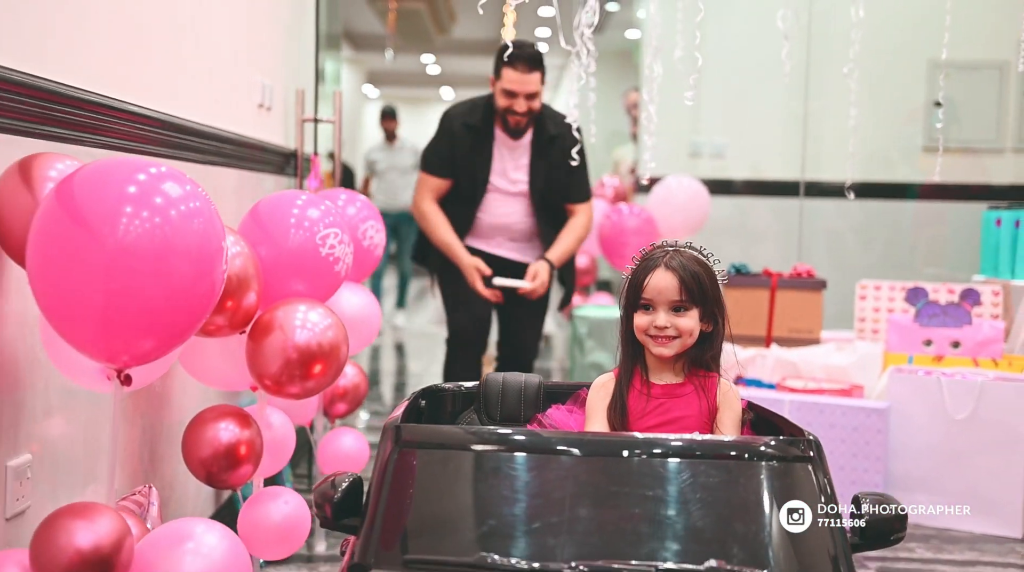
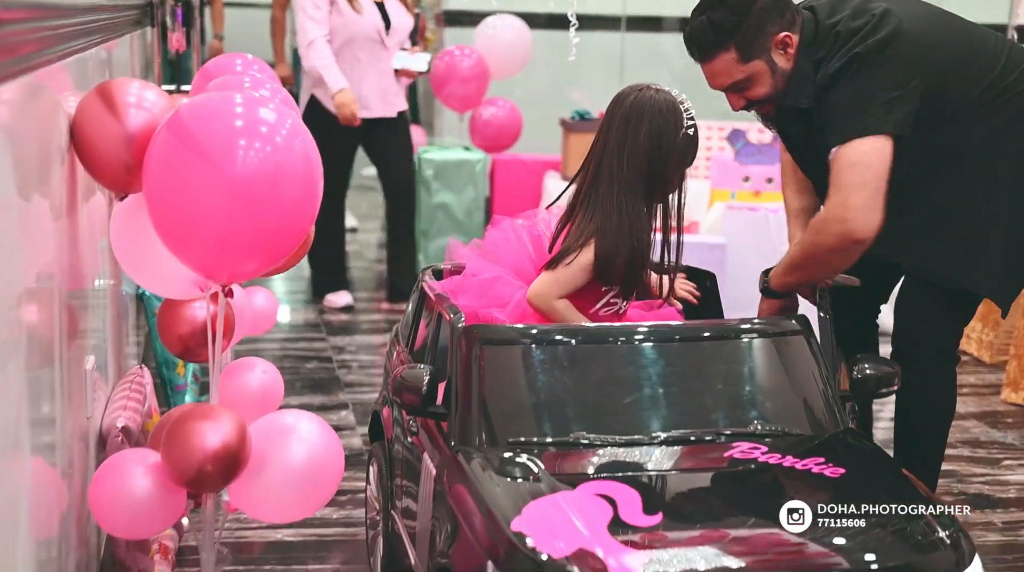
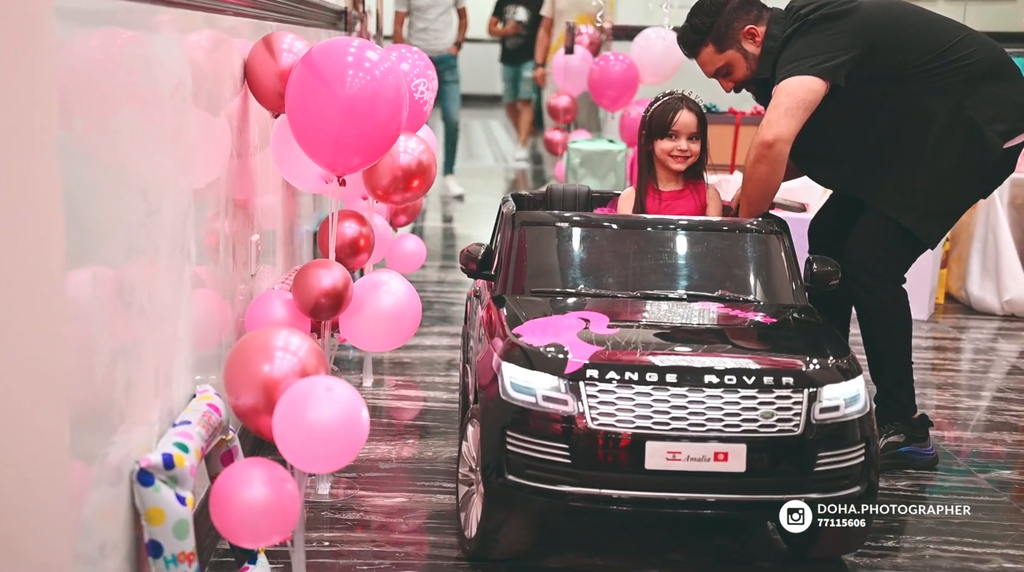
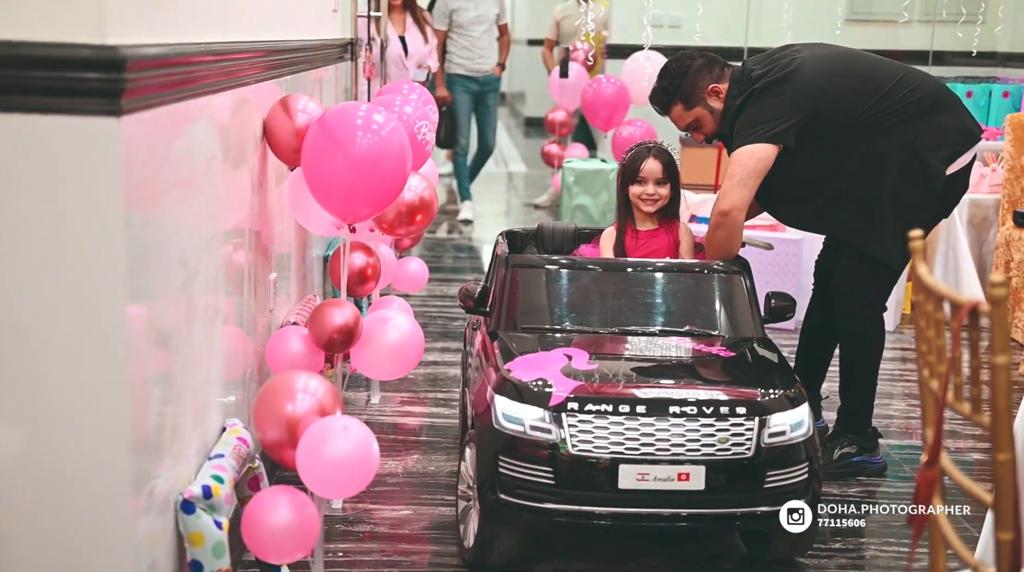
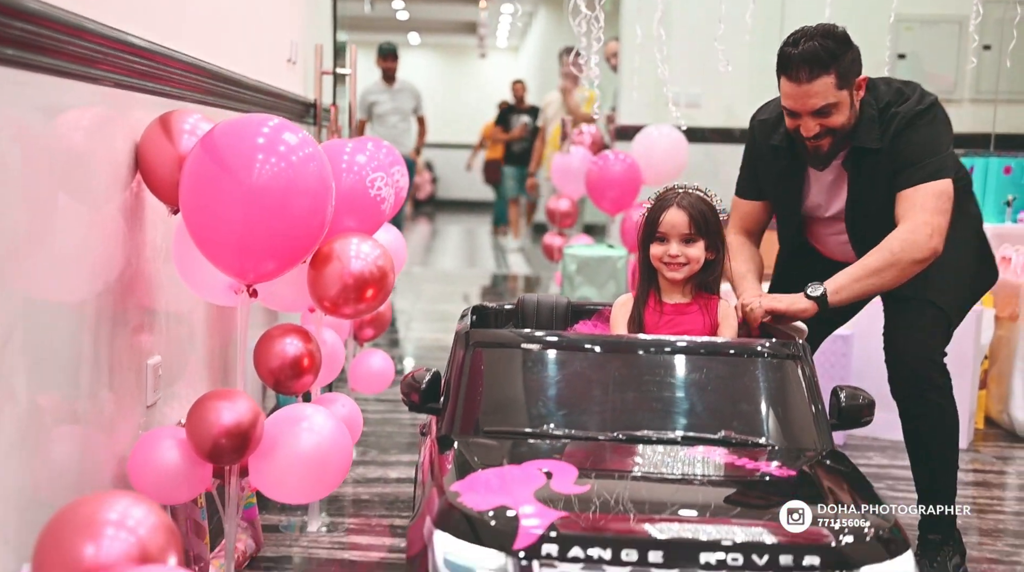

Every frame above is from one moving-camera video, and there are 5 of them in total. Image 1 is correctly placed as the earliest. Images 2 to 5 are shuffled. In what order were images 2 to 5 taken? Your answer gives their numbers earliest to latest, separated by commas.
5, 3, 4, 2
